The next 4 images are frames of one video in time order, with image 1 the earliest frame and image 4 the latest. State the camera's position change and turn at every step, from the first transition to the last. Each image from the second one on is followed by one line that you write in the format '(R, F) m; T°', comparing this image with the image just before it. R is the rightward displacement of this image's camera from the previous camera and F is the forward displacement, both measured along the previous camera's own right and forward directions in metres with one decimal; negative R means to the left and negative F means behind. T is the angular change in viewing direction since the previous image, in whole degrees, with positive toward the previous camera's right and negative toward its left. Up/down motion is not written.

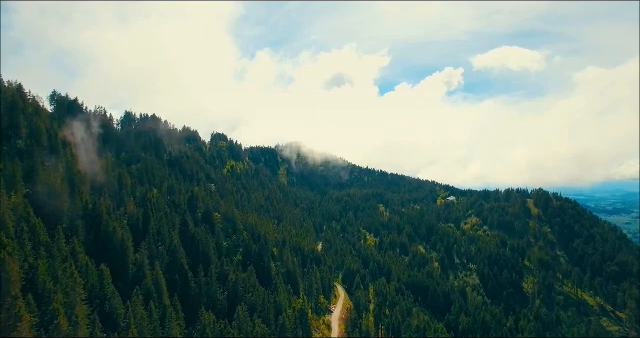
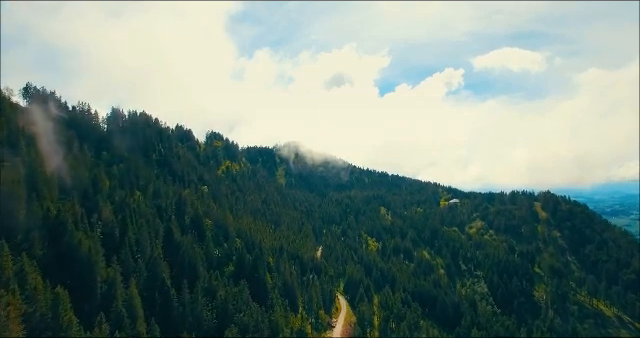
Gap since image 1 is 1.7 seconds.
(-0.7, +16.9) m; 0°
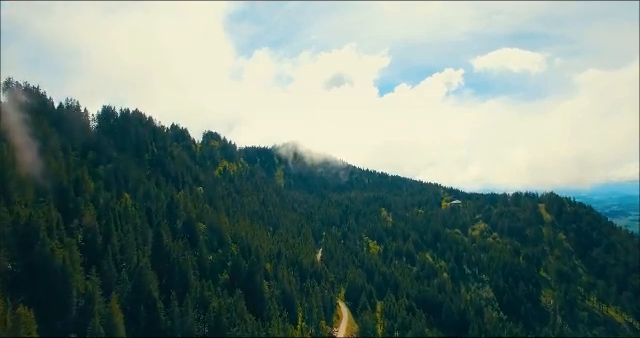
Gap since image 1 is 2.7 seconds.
(-0.6, +10.1) m; 0°
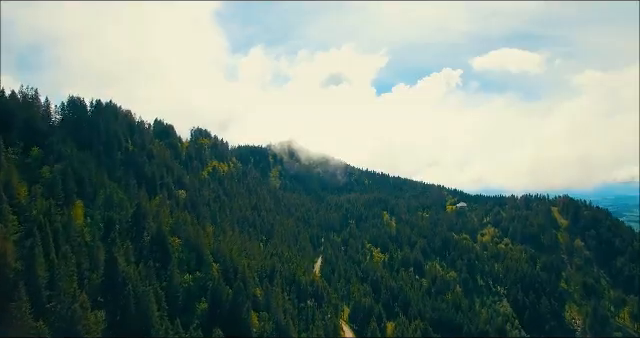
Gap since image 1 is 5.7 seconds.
(-1.6, +30.8) m; 0°
